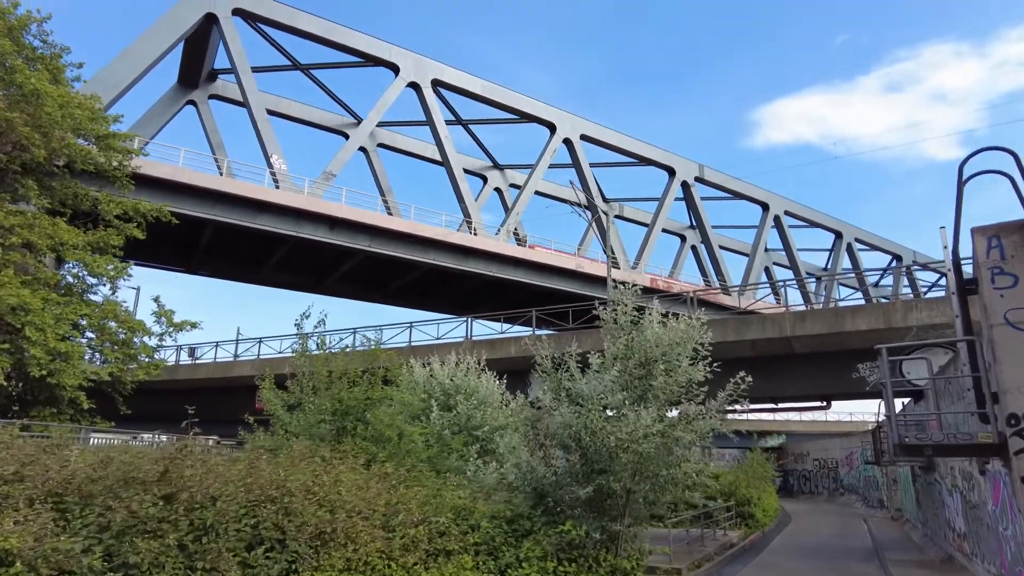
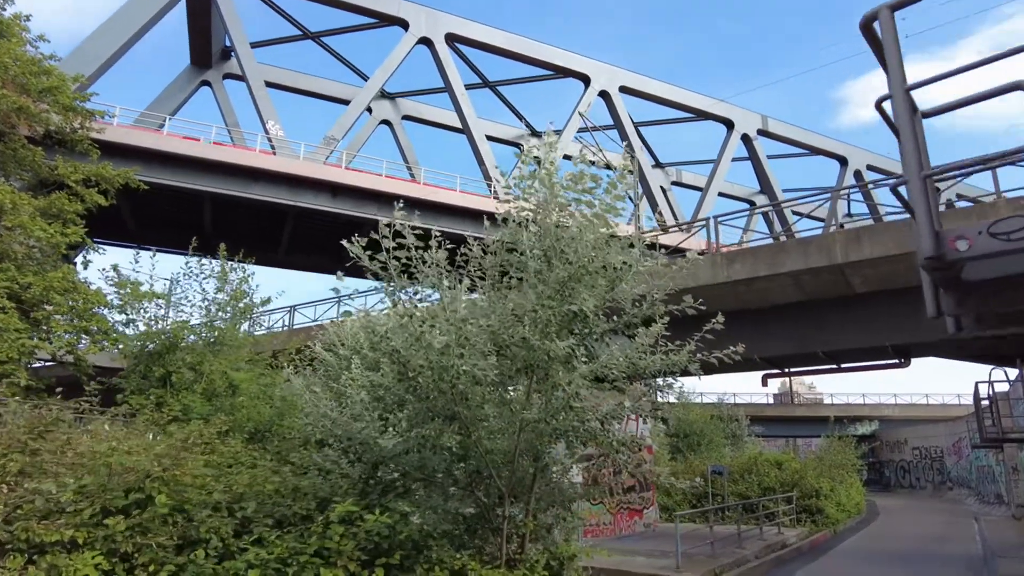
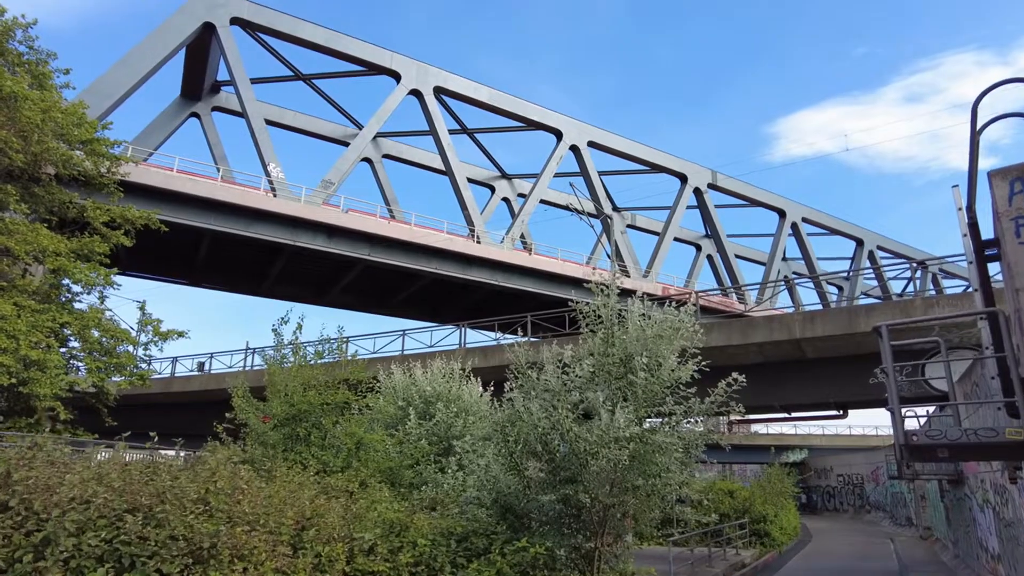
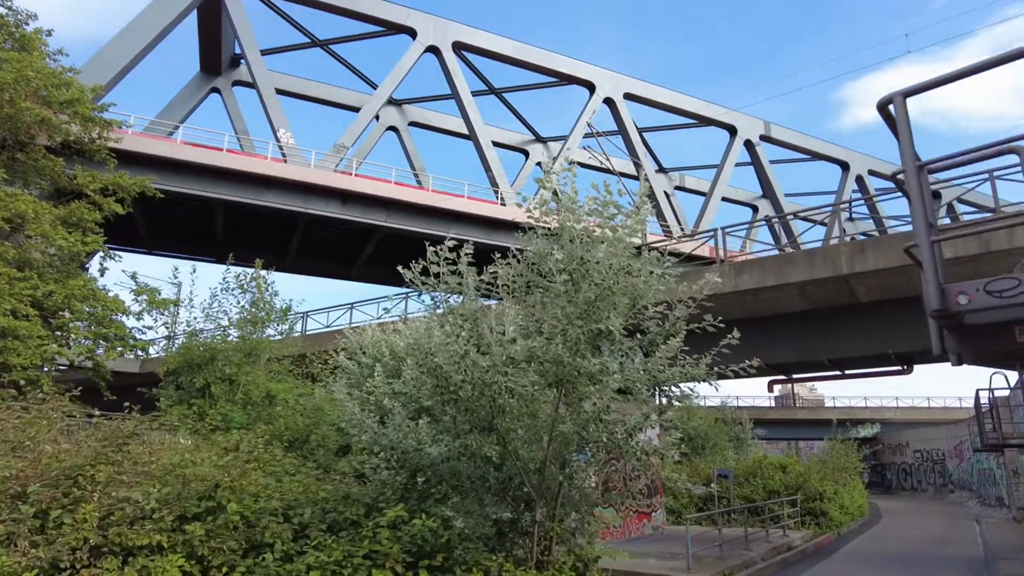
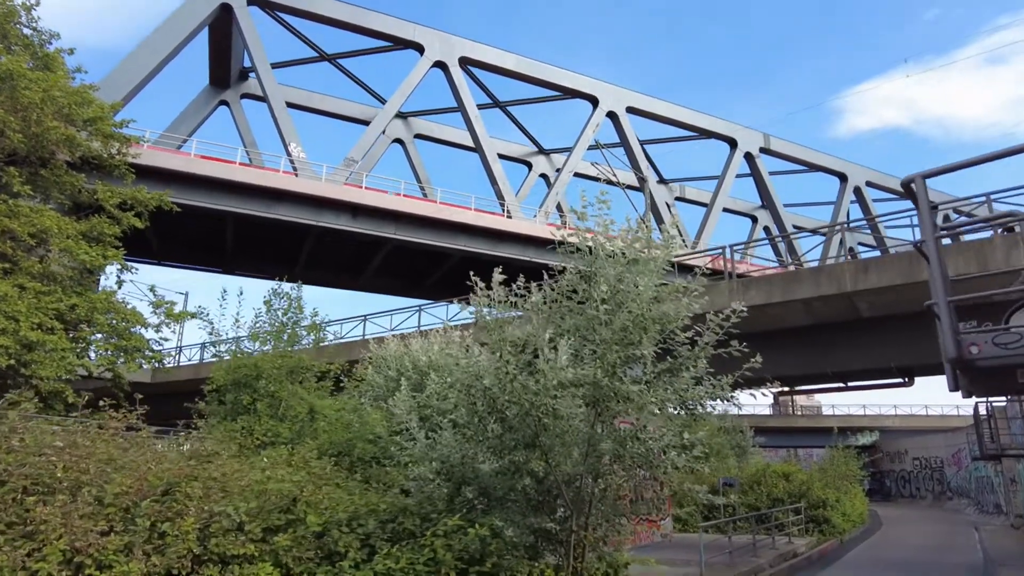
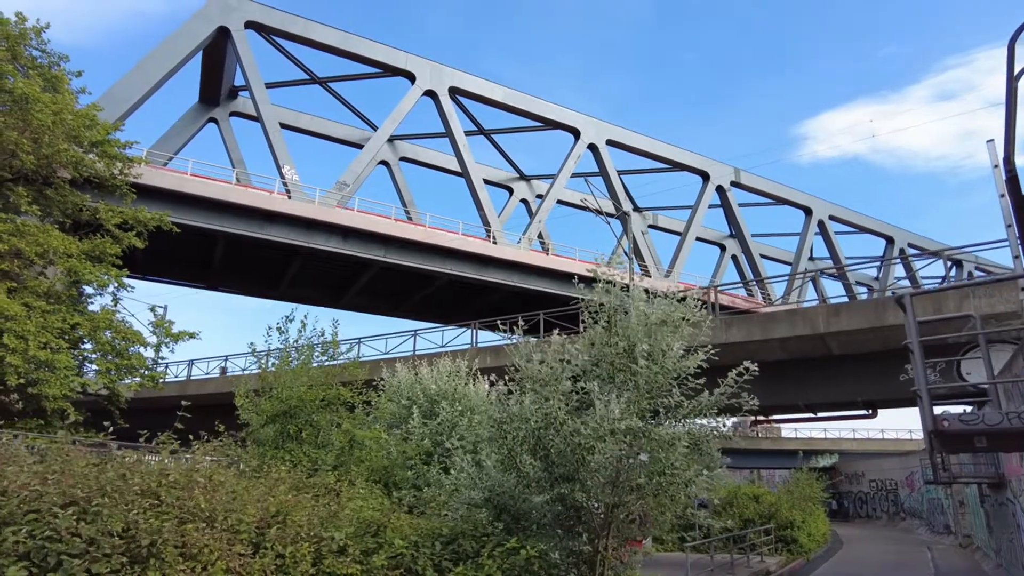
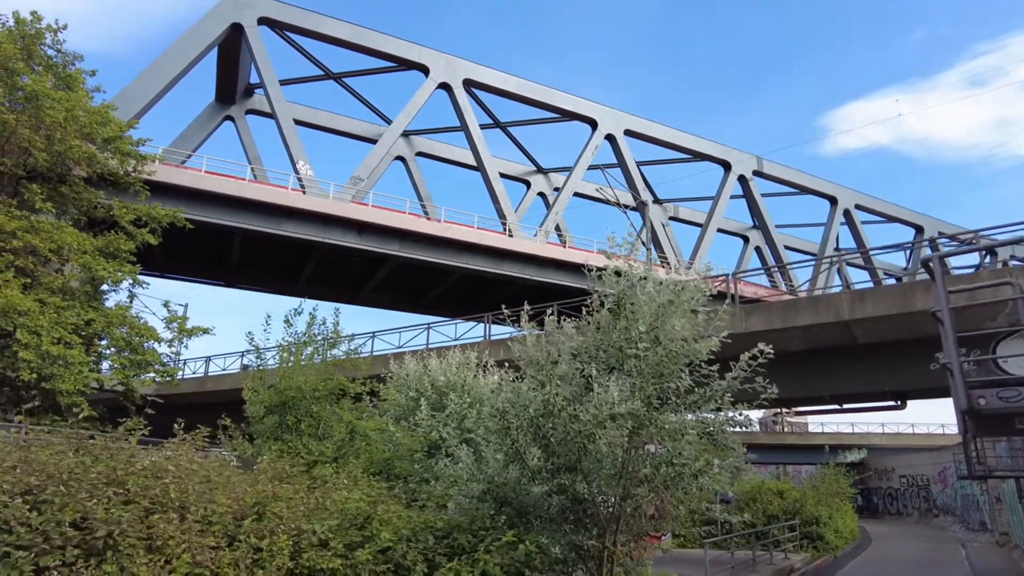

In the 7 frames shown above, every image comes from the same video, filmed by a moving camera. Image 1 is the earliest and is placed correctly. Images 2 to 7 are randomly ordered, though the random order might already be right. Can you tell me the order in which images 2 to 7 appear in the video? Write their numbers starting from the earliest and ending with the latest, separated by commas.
3, 6, 7, 5, 4, 2
